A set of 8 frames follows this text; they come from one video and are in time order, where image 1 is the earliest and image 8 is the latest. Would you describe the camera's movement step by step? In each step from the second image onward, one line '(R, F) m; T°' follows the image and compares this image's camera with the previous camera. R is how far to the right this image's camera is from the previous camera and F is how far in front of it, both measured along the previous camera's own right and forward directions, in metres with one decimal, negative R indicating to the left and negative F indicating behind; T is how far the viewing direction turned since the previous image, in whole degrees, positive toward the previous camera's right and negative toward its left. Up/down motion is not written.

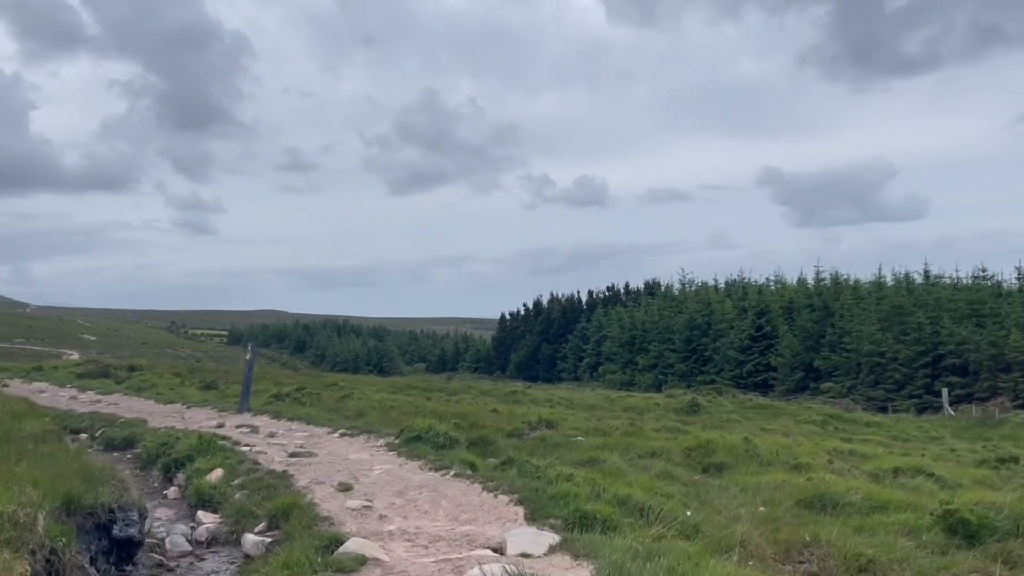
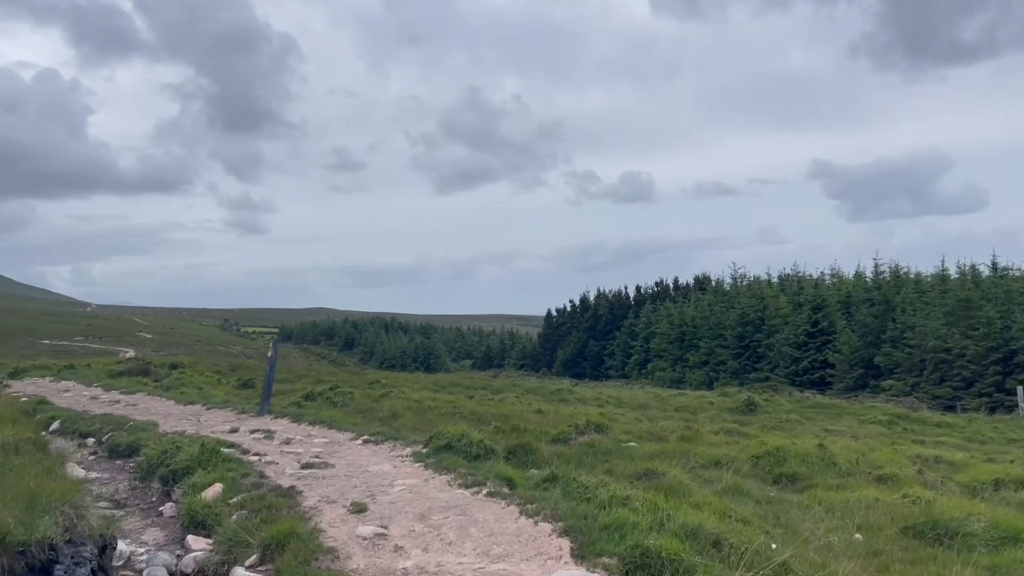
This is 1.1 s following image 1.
(0.0, +1.9) m; -3°
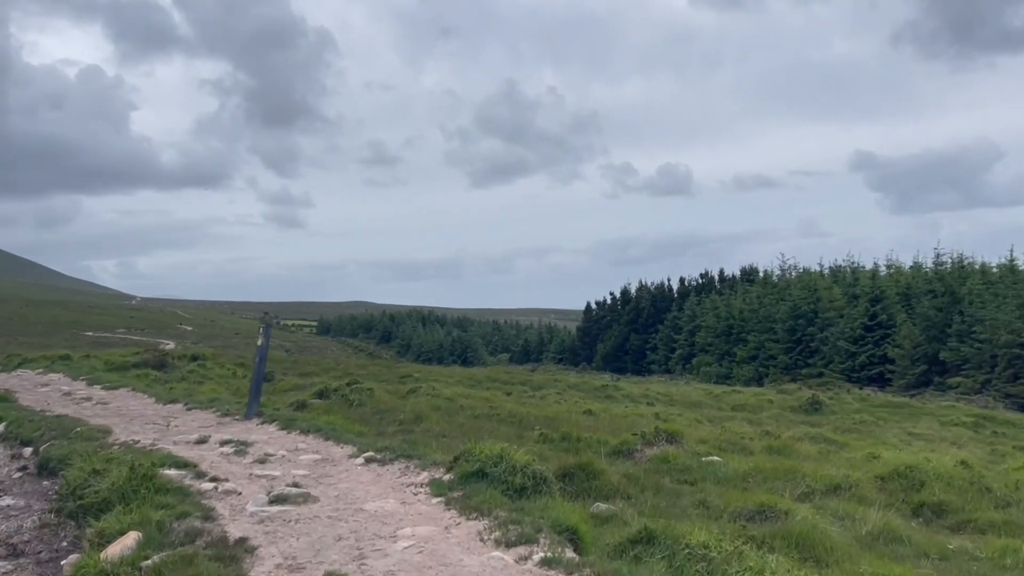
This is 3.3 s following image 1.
(-0.2, +3.8) m; -2°
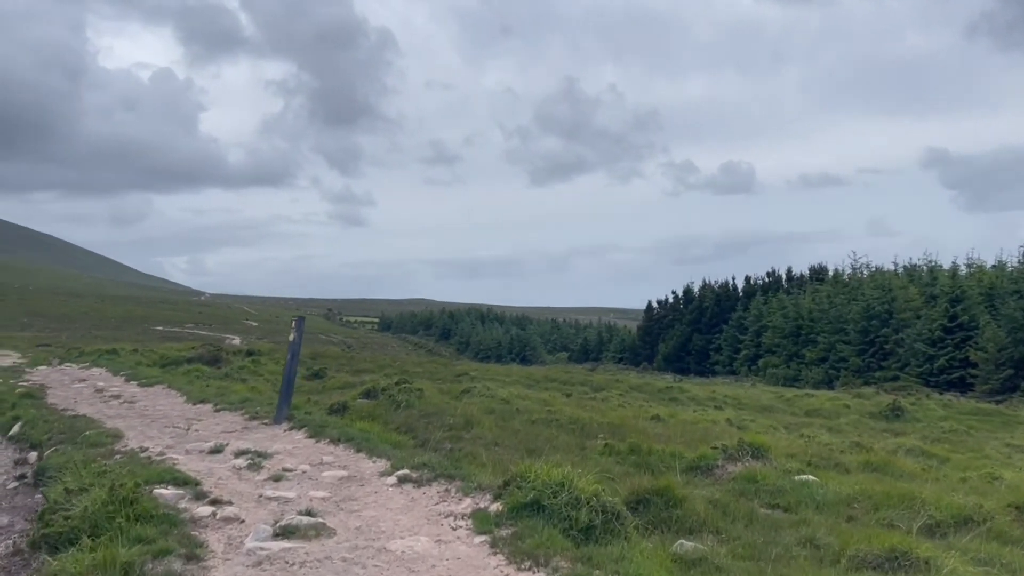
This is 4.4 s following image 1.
(0.0, +1.8) m; -4°
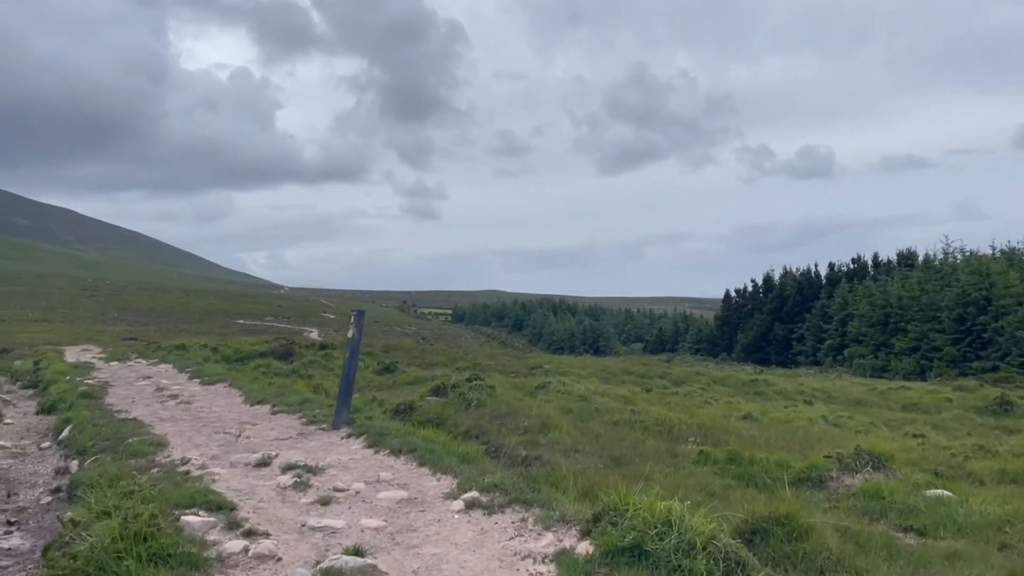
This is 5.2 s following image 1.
(-0.1, +1.4) m; -5°
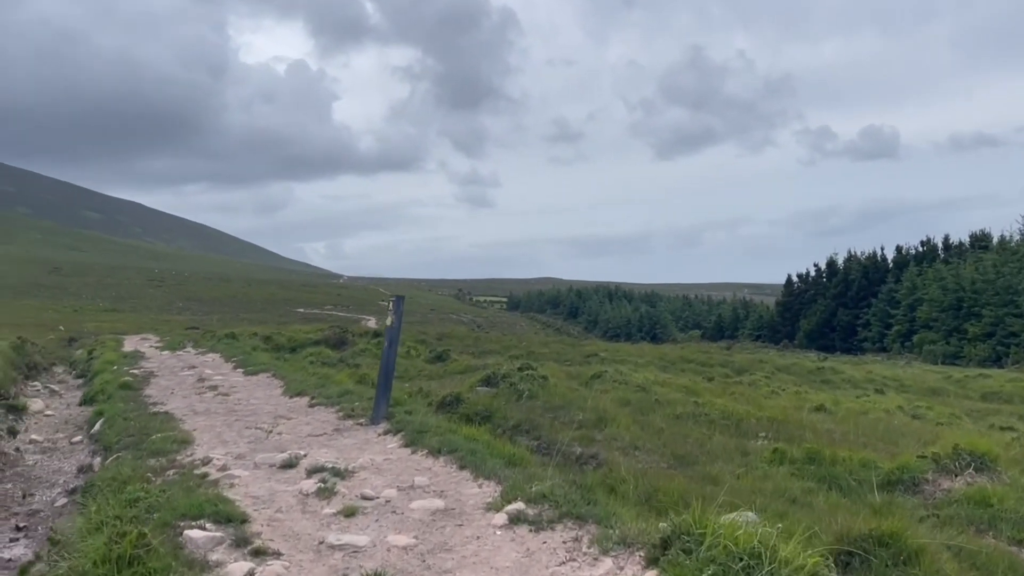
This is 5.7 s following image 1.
(0.0, +1.0) m; -4°
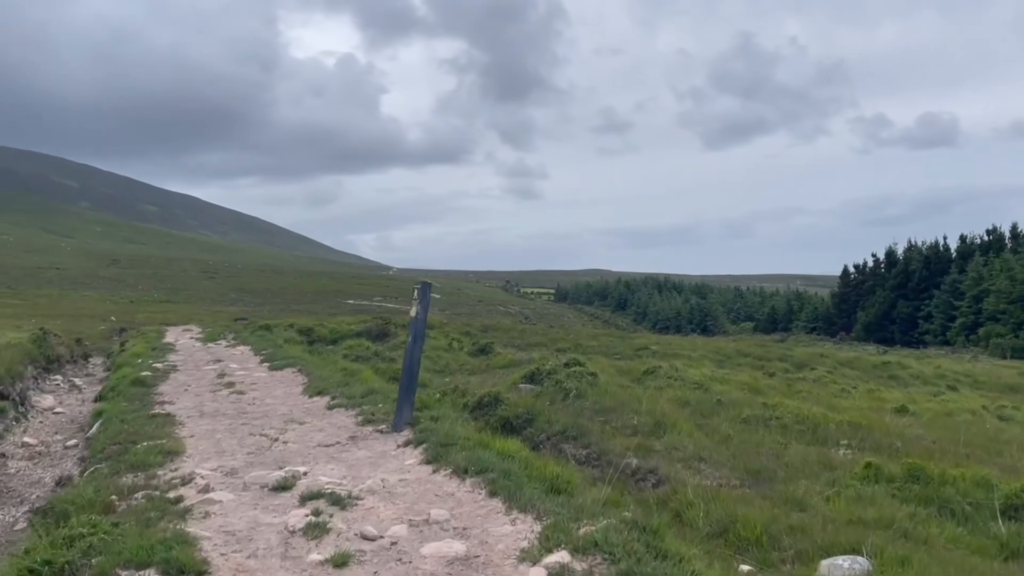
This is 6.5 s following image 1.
(0.0, +1.6) m; -3°
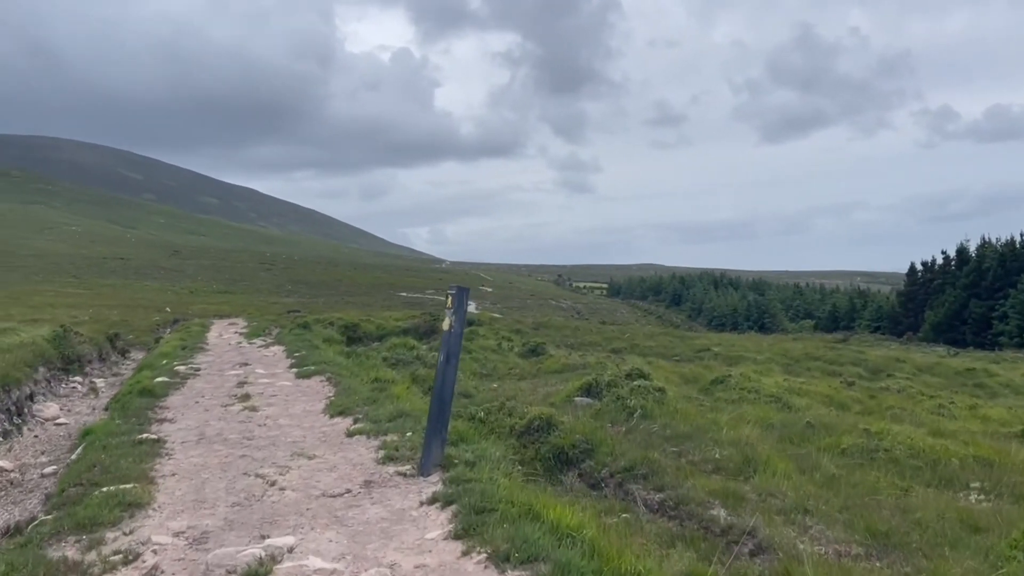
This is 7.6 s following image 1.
(-0.1, +1.9) m; -3°
